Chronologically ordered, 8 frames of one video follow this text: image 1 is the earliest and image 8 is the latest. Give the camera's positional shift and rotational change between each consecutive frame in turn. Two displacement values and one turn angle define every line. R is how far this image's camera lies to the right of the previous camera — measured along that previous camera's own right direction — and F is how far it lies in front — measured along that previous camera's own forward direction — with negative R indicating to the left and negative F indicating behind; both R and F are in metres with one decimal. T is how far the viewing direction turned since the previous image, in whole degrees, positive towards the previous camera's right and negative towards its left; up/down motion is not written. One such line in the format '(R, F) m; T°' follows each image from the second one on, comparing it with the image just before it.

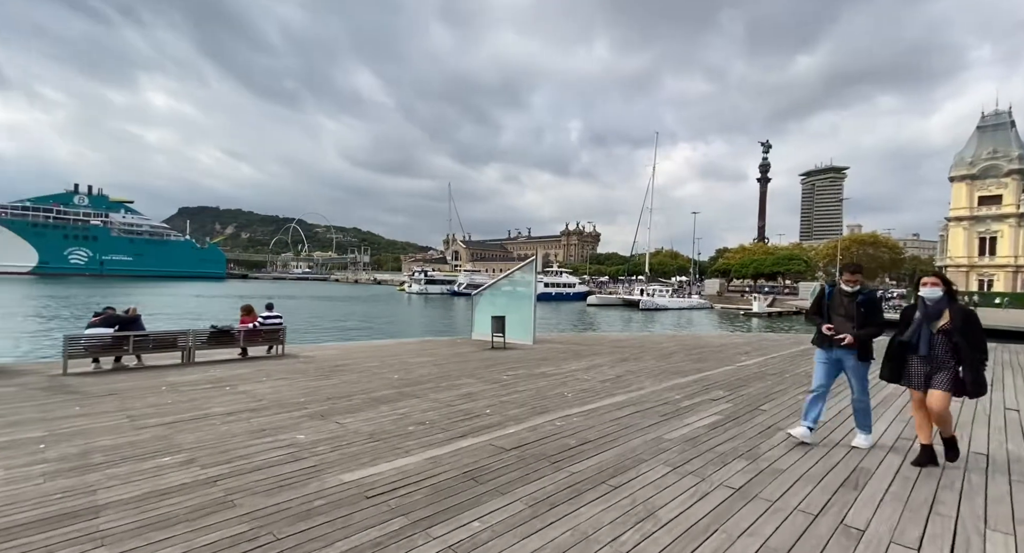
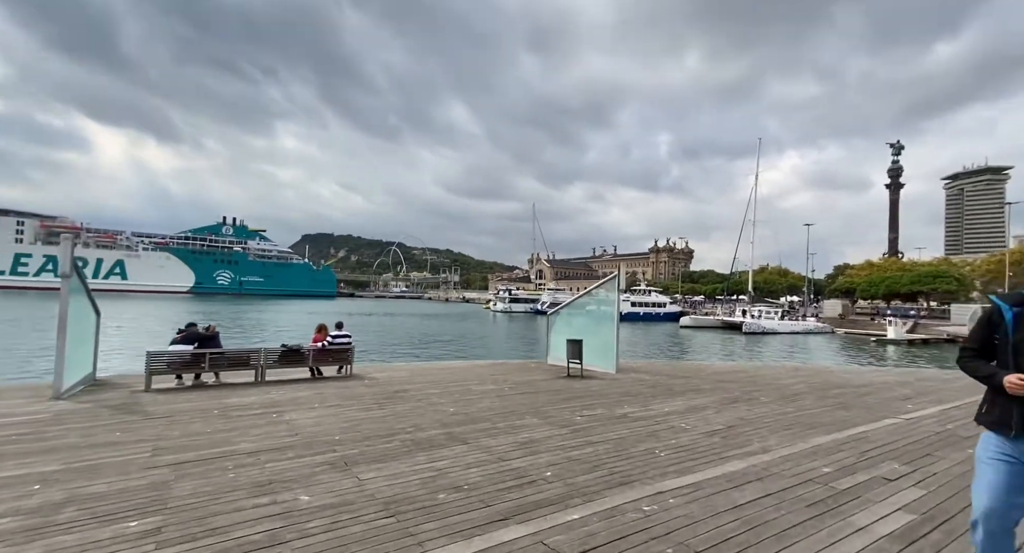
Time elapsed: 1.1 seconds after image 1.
(+0.1, +1.1) m; -11°
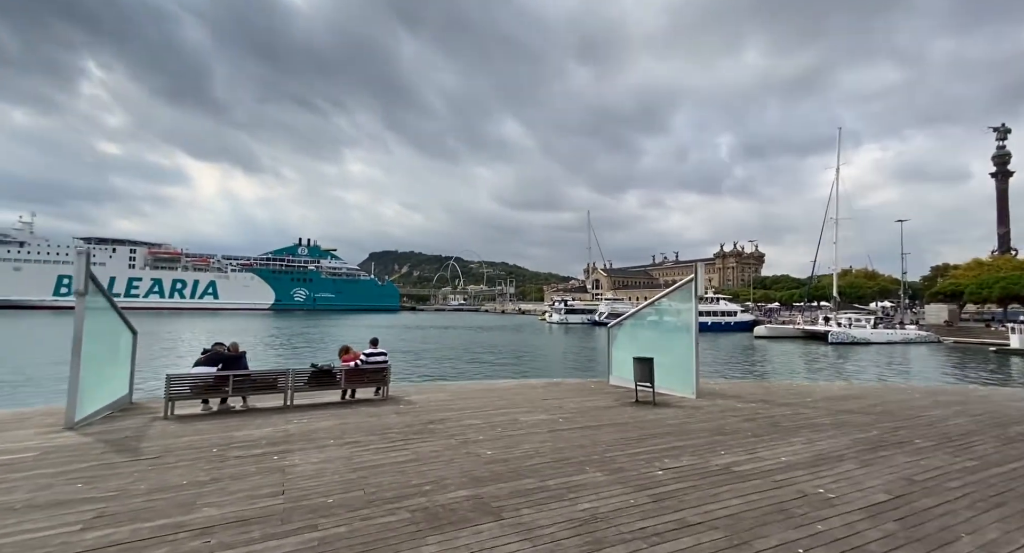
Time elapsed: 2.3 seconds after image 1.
(0.0, +1.3) m; -7°
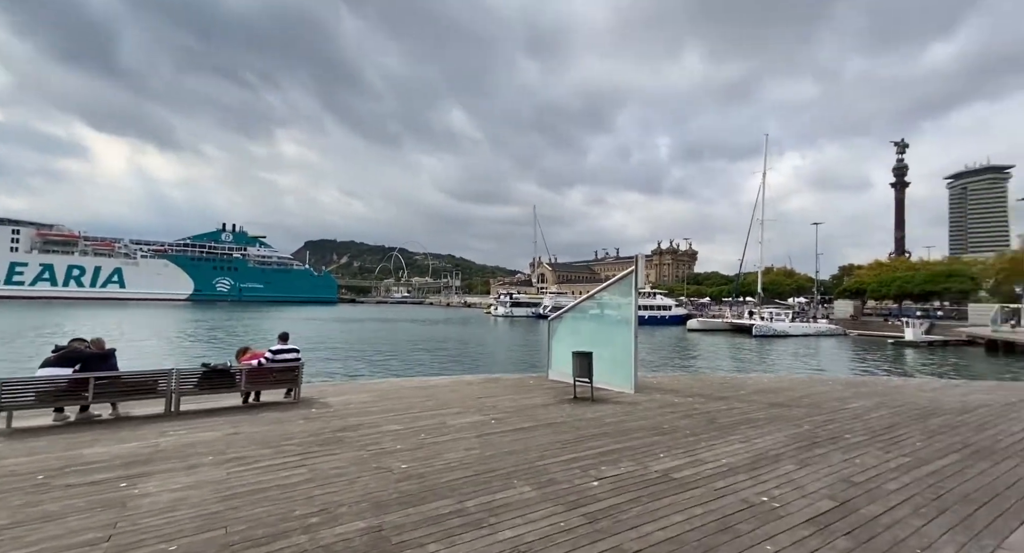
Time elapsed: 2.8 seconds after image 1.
(+0.2, +0.5) m; +7°
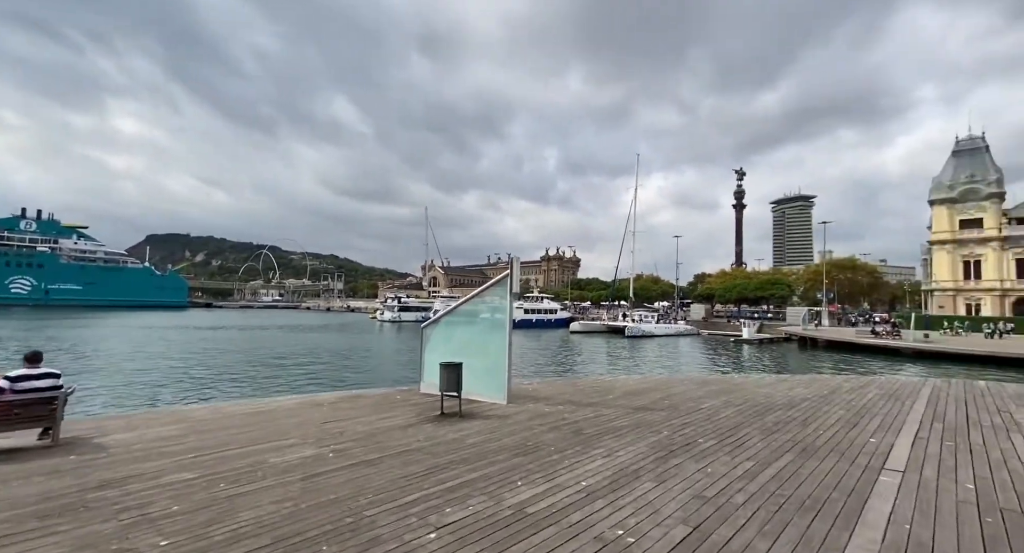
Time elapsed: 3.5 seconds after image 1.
(+0.4, +0.6) m; +13°
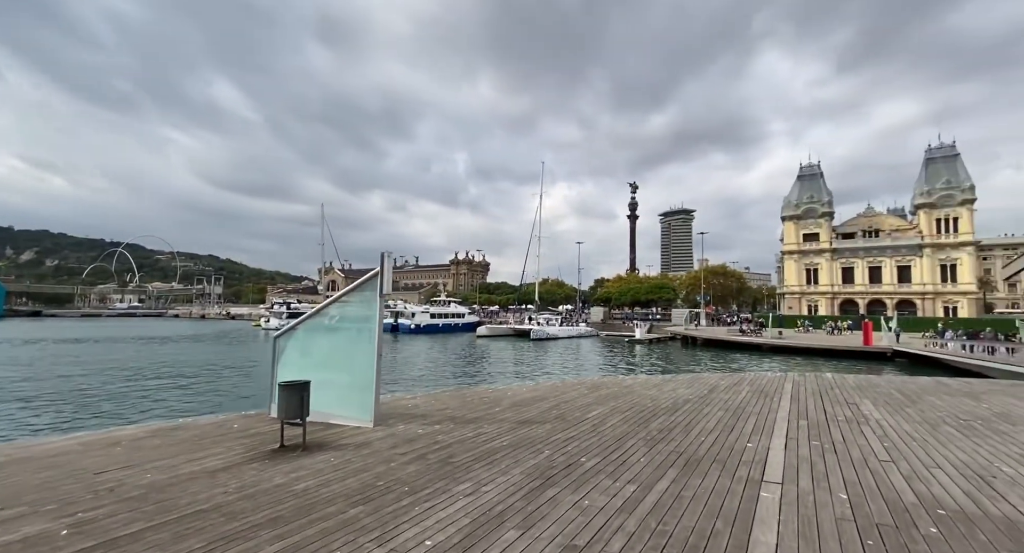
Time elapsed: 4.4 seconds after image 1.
(+0.5, +0.8) m; +11°
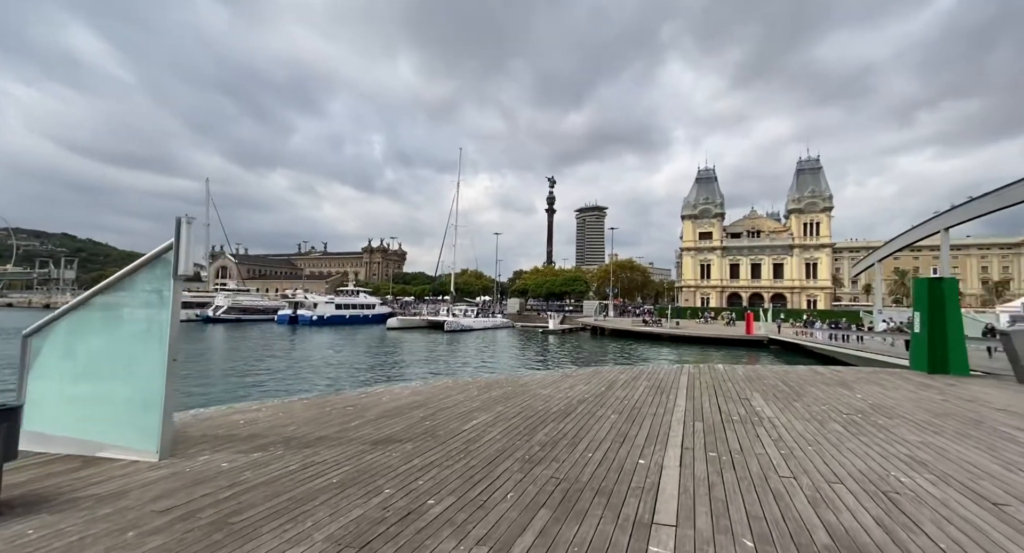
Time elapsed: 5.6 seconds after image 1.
(+0.7, +1.3) m; +10°
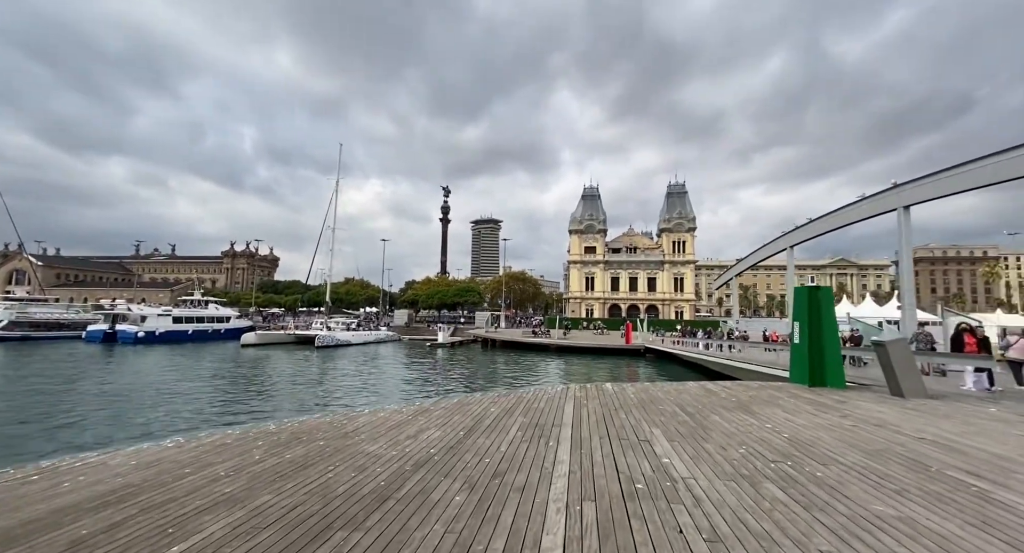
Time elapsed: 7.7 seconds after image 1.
(+1.1, +3.0) m; +13°
